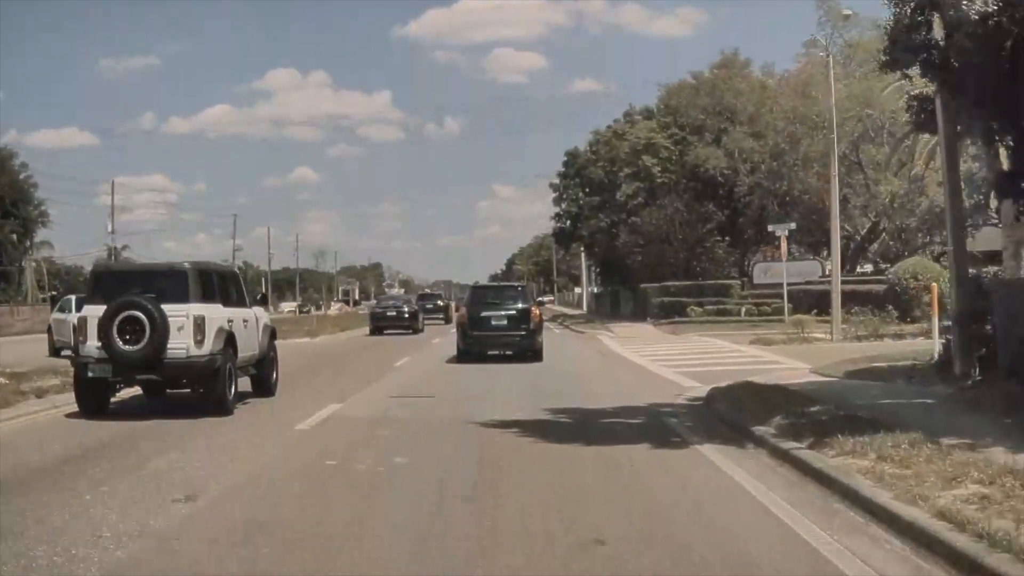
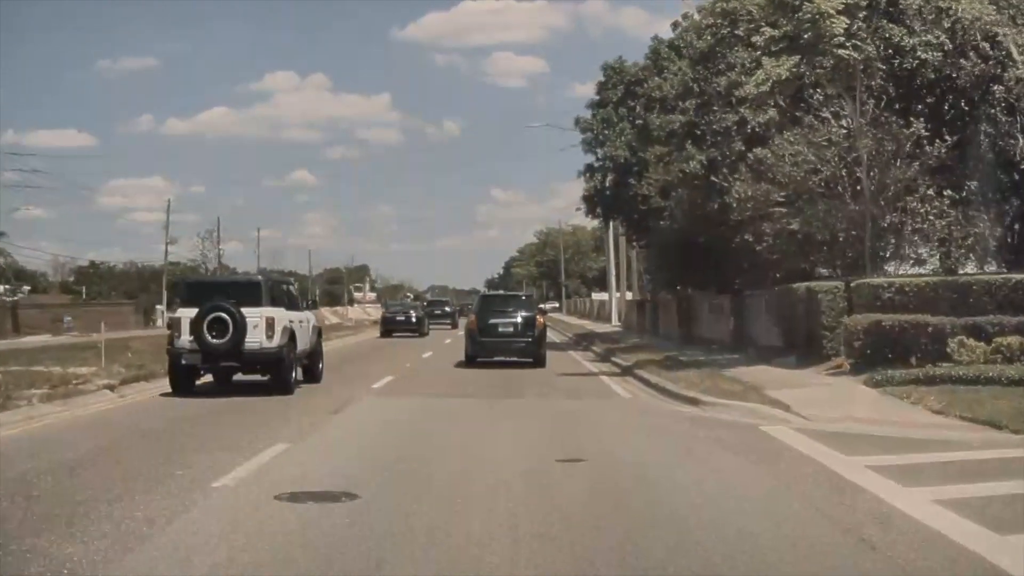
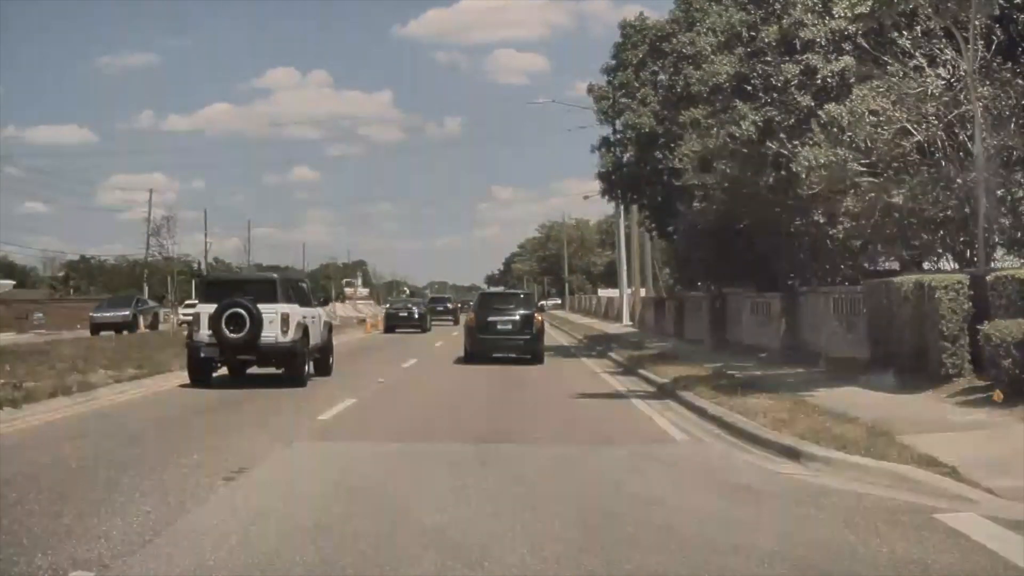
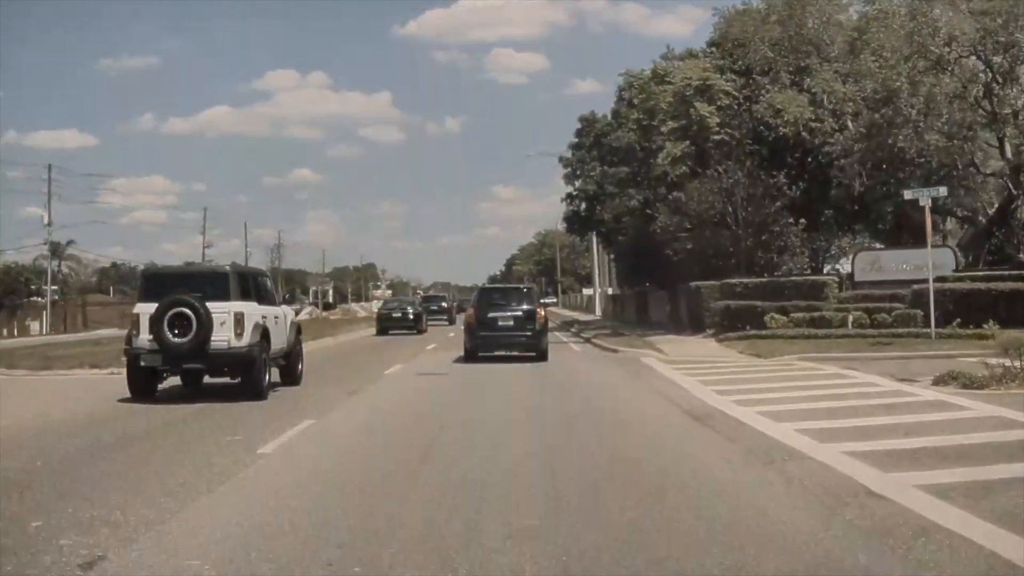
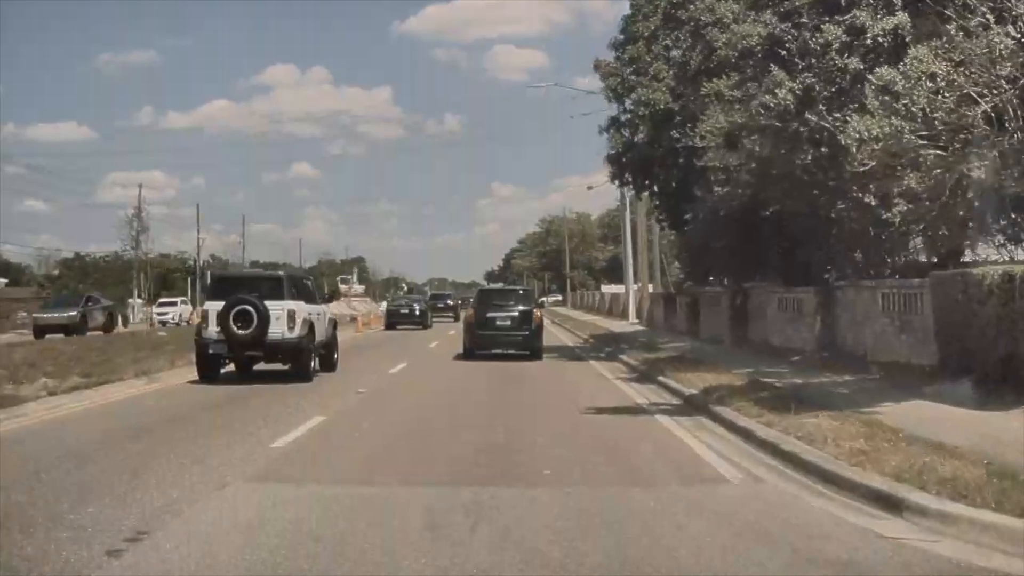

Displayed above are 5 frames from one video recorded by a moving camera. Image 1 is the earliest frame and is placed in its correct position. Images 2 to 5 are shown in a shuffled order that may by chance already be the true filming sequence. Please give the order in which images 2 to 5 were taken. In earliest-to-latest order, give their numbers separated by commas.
4, 2, 3, 5
